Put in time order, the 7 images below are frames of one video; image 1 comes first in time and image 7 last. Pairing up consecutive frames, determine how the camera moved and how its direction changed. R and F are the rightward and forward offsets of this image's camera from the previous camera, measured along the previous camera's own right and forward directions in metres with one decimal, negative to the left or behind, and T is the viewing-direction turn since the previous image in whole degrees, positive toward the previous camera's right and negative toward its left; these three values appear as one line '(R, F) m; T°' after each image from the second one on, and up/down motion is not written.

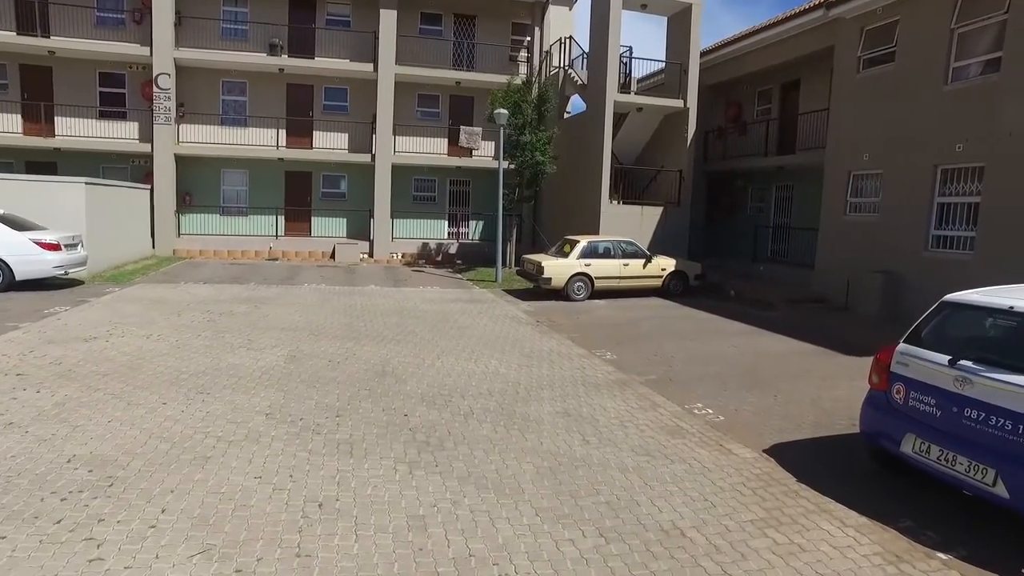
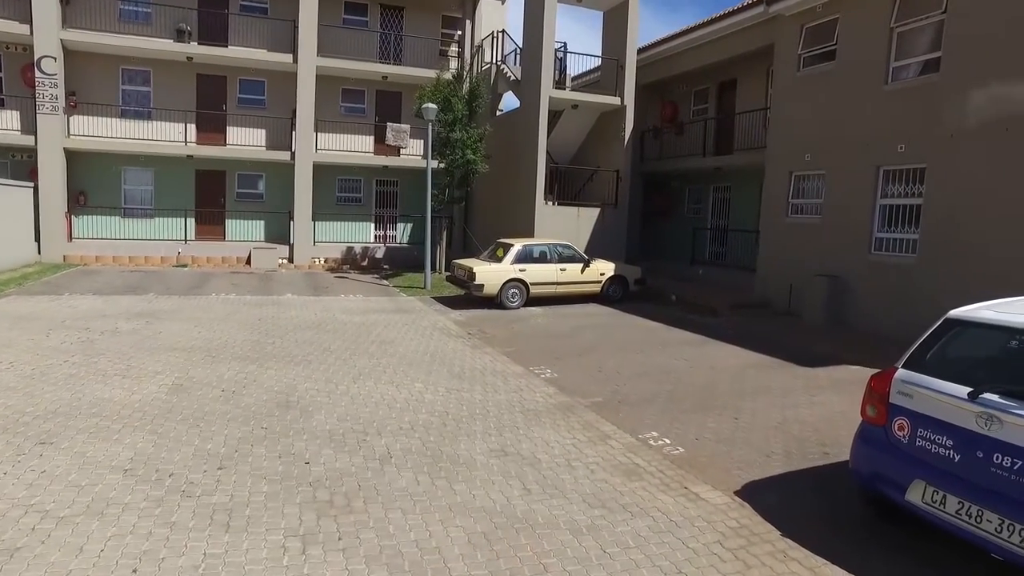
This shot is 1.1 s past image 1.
(+0.1, +1.0) m; +5°
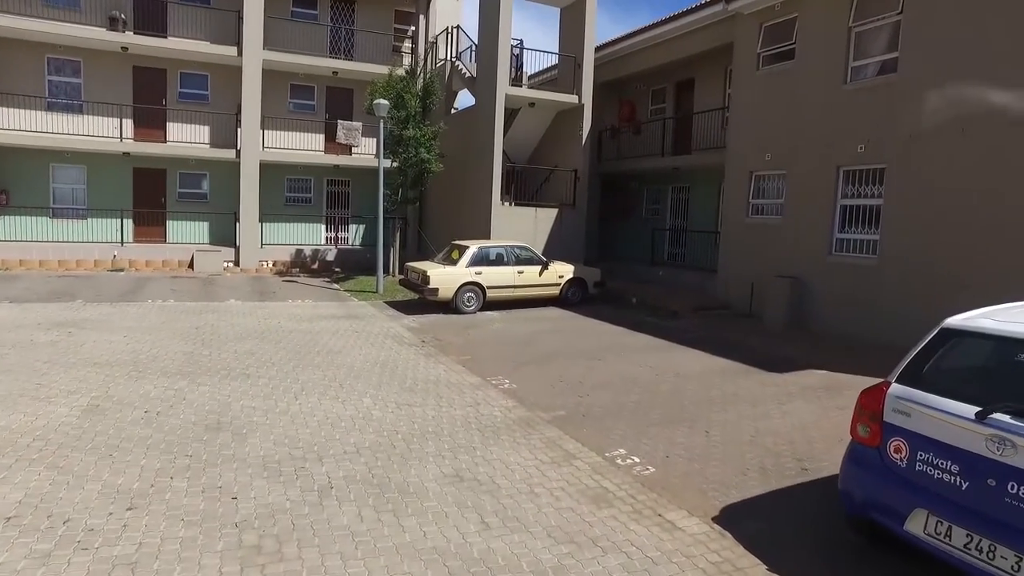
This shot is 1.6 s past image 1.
(0.0, +0.5) m; +3°
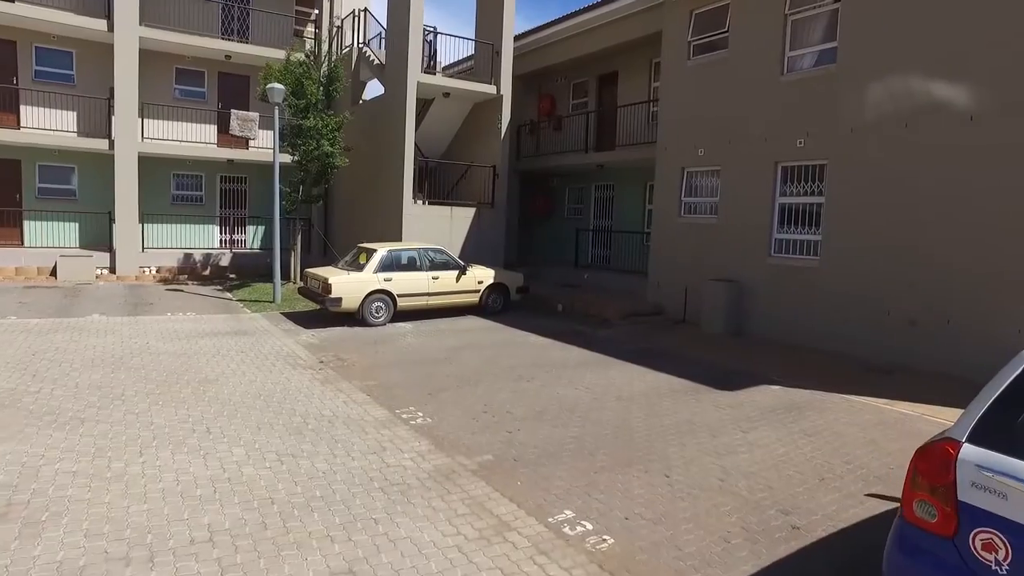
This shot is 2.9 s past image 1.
(0.0, +1.3) m; +7°
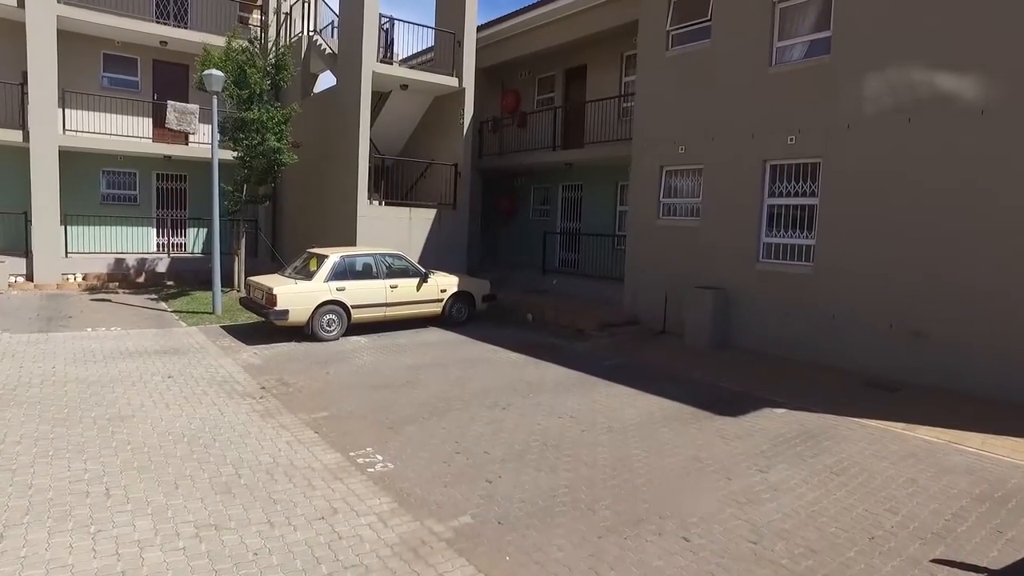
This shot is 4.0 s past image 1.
(-0.2, +1.1) m; +3°
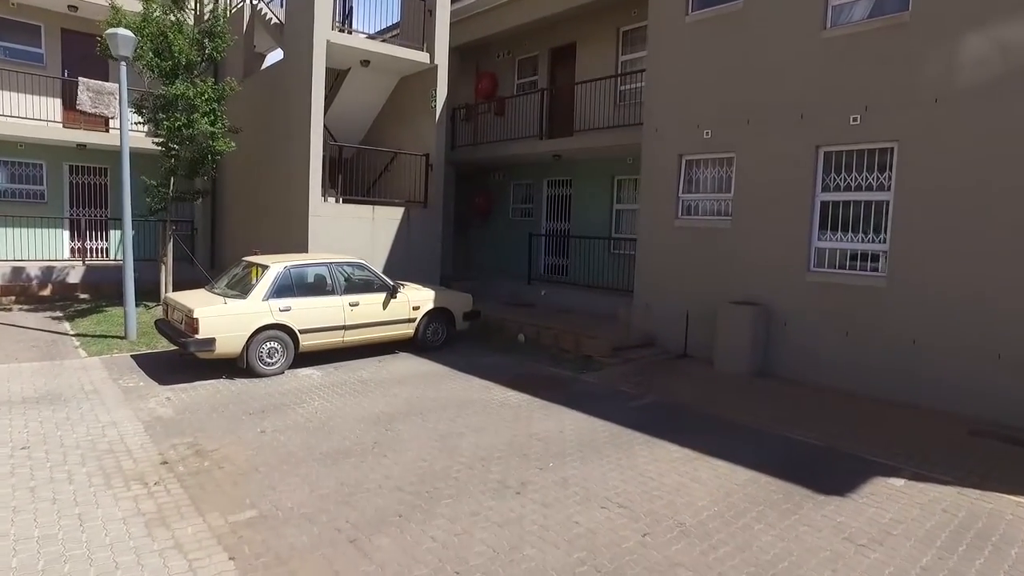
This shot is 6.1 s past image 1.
(-0.4, +2.2) m; +3°
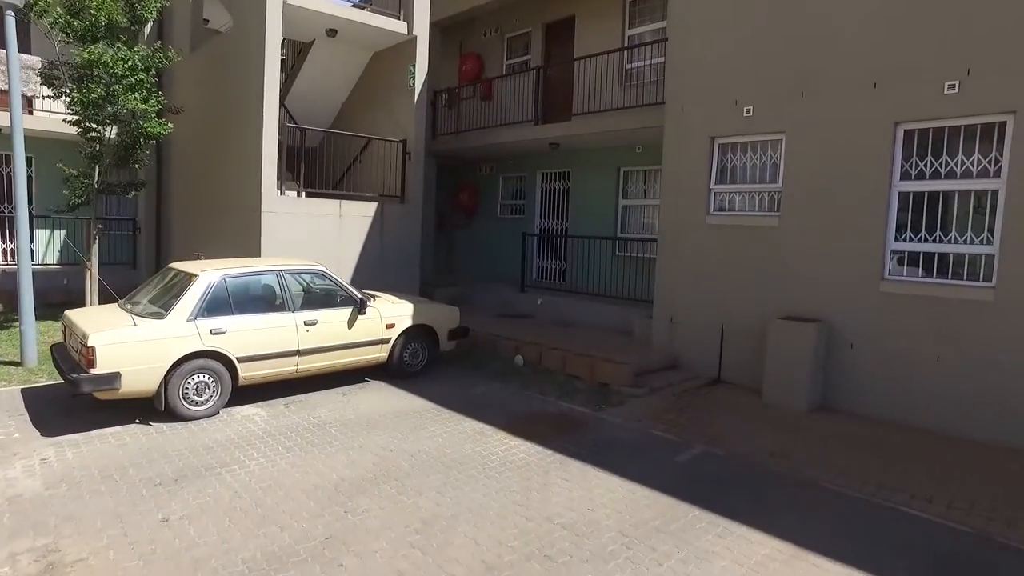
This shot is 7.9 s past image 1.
(-0.2, +1.9) m; +2°
